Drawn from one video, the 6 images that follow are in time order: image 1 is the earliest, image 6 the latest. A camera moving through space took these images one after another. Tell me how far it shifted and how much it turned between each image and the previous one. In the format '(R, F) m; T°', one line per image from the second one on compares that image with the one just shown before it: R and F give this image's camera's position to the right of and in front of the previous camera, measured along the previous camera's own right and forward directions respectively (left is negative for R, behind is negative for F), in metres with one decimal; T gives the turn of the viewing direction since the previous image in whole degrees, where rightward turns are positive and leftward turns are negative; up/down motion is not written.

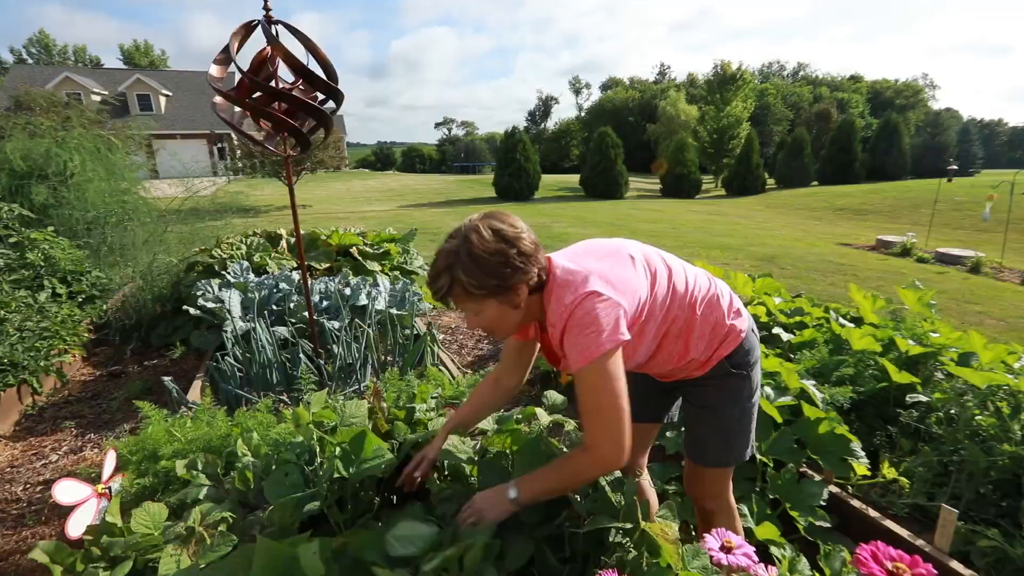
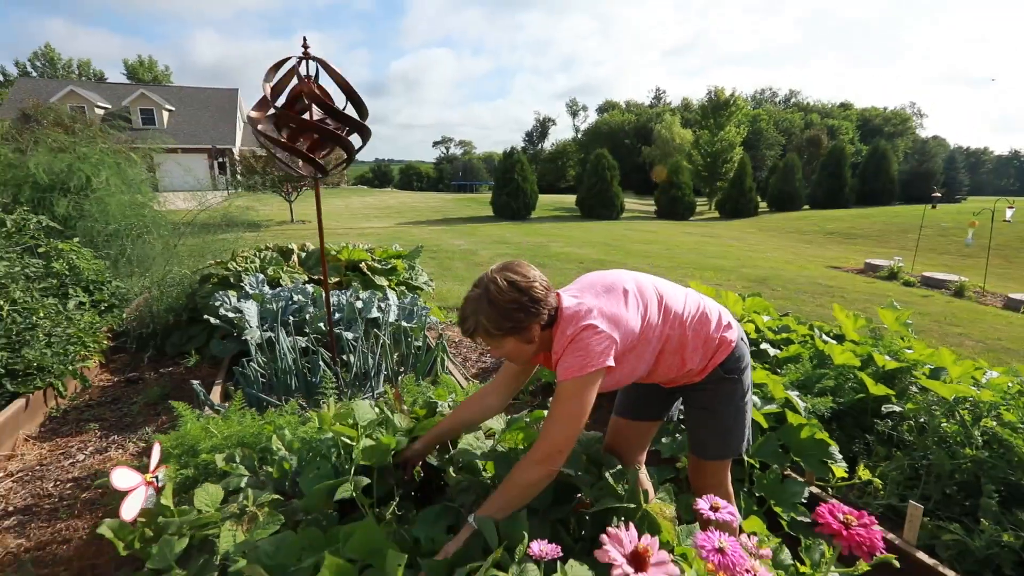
(-0.1, -0.2) m; +1°
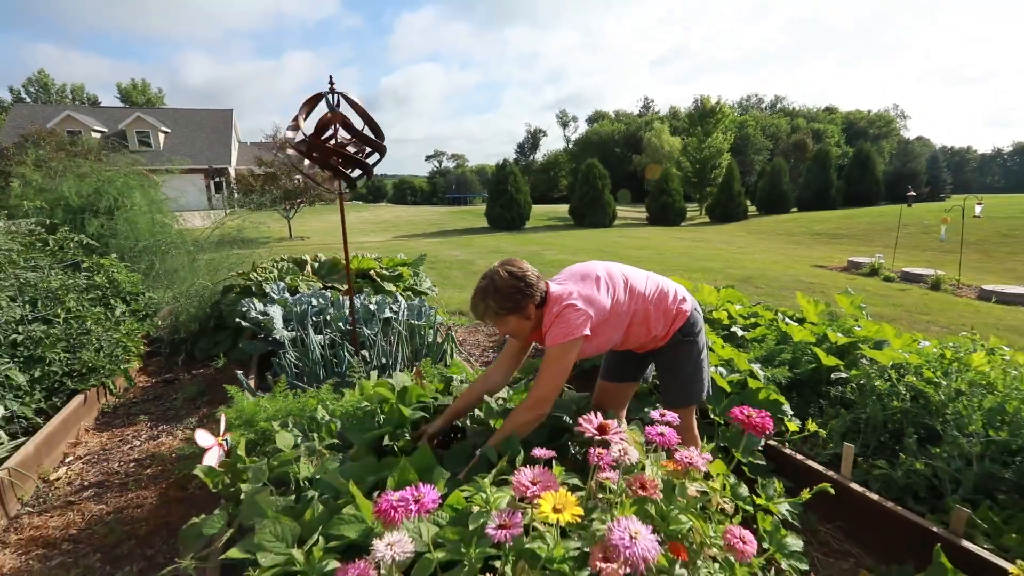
(0.0, -0.4) m; 0°
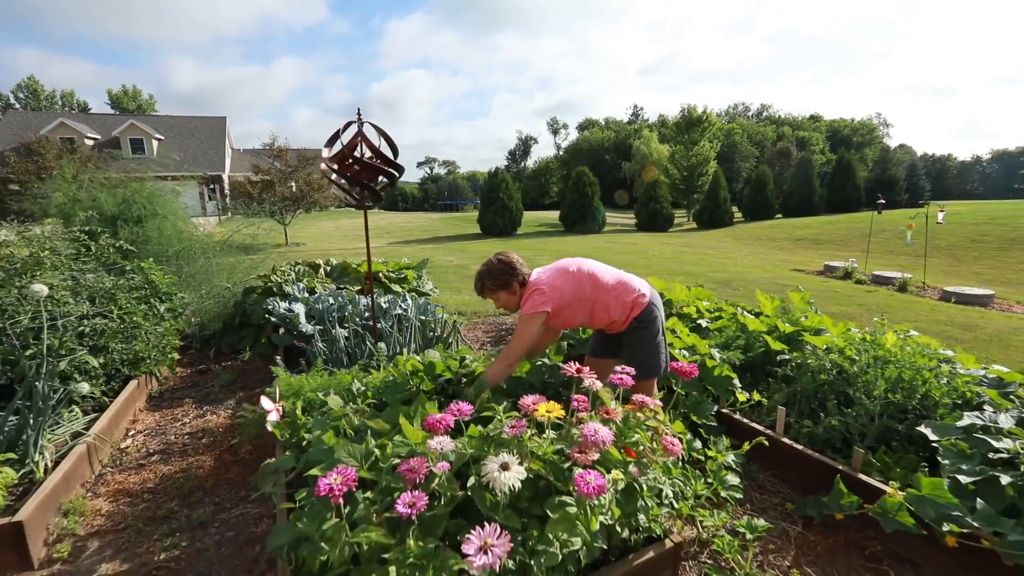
(0.0, -0.5) m; +1°
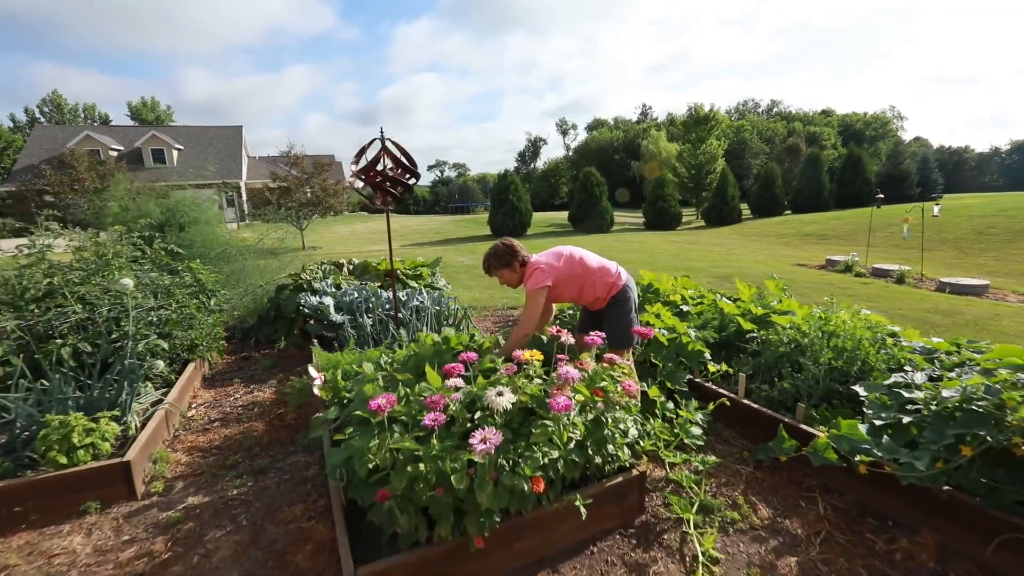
(+0.1, -0.5) m; -1°
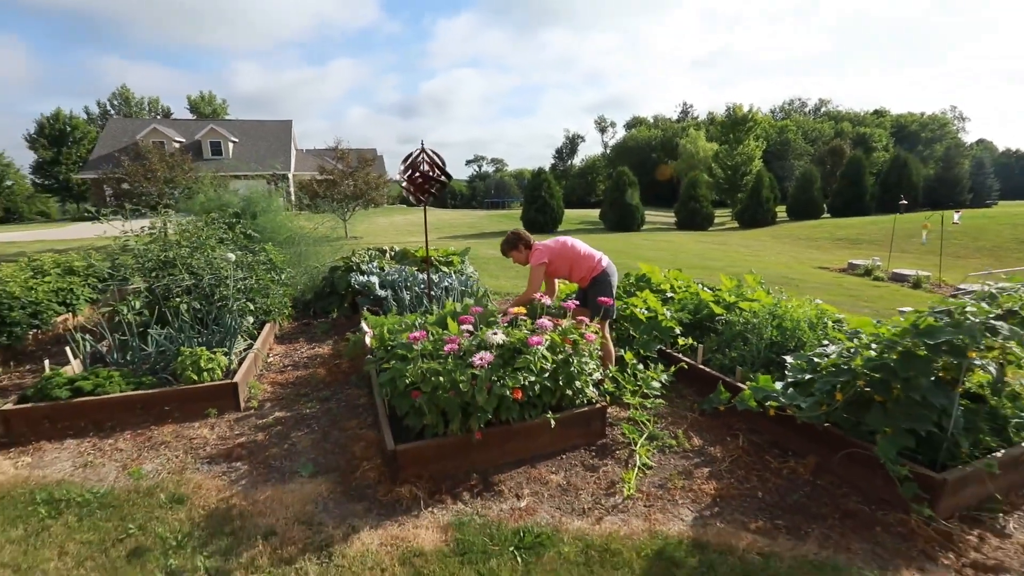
(+0.2, -0.8) m; -4°
